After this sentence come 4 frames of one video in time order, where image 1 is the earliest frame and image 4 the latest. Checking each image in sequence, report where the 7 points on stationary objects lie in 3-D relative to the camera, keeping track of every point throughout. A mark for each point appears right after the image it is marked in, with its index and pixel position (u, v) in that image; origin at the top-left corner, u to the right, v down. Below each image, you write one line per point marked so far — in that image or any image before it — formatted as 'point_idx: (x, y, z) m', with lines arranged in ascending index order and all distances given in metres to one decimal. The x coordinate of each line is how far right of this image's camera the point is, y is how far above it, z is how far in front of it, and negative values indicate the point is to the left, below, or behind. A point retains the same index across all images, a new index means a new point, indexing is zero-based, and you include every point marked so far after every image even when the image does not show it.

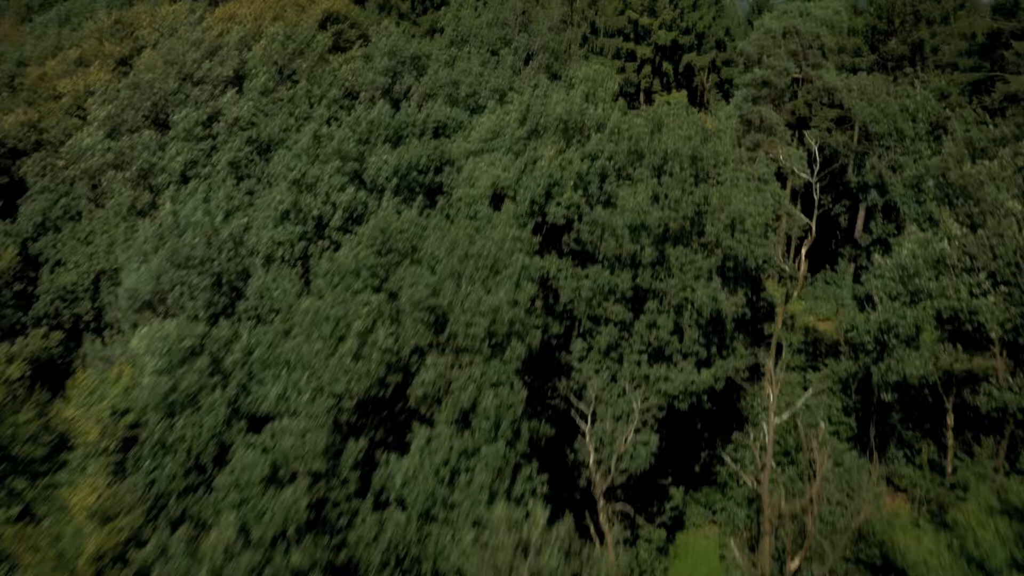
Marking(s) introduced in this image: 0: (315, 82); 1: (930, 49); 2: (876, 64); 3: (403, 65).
0: (-2.1, +2.2, +9.0) m
1: (+6.4, +3.7, +12.8) m
2: (+5.7, +3.5, +13.1) m
3: (-1.3, +2.5, +9.6) m
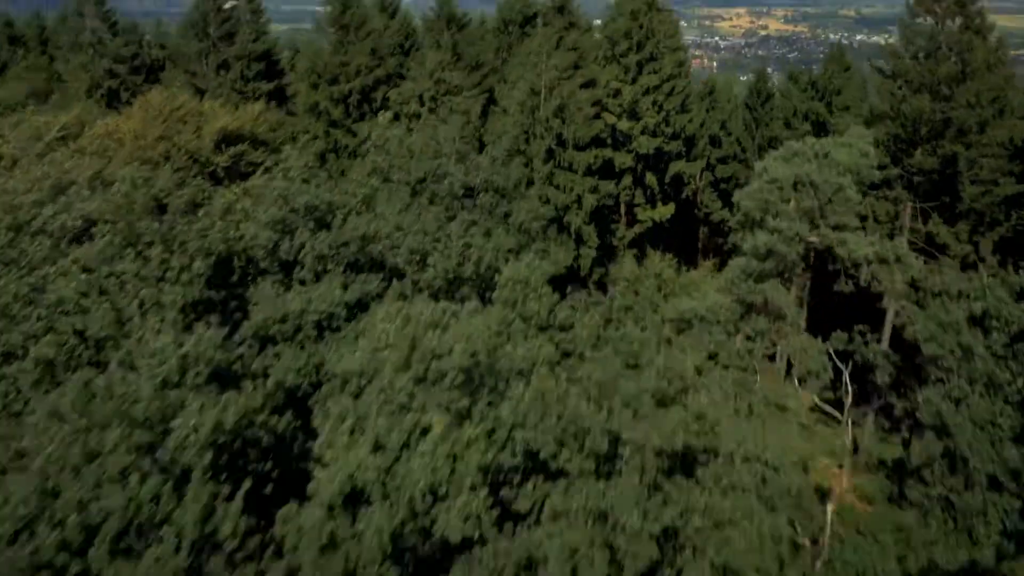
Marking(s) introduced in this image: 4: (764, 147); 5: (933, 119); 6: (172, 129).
0: (-2.7, +0.4, +6.8) m
1: (+5.8, +1.6, +10.7) m
2: (+5.1, +1.4, +11.0) m
3: (-1.9, +0.6, +7.4) m
4: (+5.6, +3.2, +18.7) m
5: (+5.4, +2.2, +10.8) m
6: (-3.8, +1.8, +9.4) m
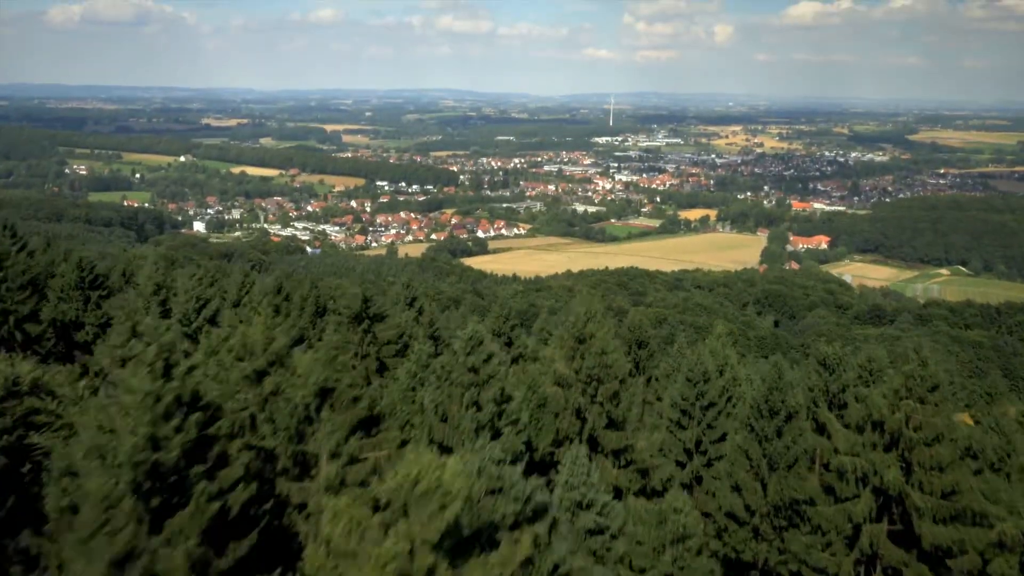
0: (-5.0, -4.1, -1.9) m
1: (+3.5, -3.4, +2.1) m
2: (+2.8, -3.6, +2.4) m
3: (-4.2, -3.9, -1.2) m
4: (+3.4, -2.9, +10.3) m
5: (+3.1, -2.8, +2.3) m
6: (-6.1, -3.0, +0.9) m
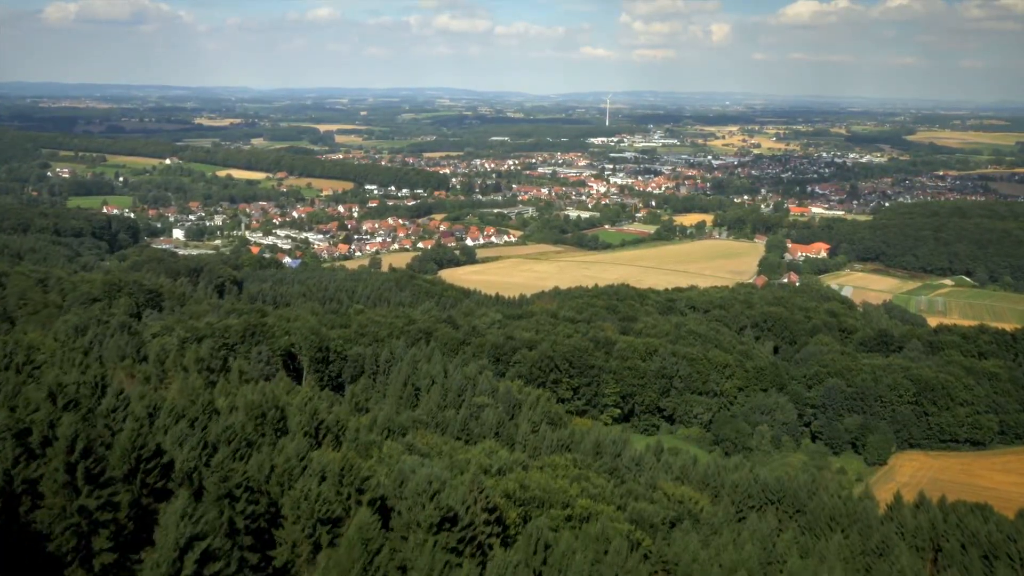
0: (-7.2, -7.5, -10.2) m
1: (+1.3, -6.8, -6.3) m
2: (+0.6, -7.0, -6.0) m
3: (-6.3, -7.3, -9.6) m
4: (+1.1, -6.3, +2.0) m
5: (+1.0, -6.2, -6.0) m
6: (-8.3, -6.4, -7.5) m
